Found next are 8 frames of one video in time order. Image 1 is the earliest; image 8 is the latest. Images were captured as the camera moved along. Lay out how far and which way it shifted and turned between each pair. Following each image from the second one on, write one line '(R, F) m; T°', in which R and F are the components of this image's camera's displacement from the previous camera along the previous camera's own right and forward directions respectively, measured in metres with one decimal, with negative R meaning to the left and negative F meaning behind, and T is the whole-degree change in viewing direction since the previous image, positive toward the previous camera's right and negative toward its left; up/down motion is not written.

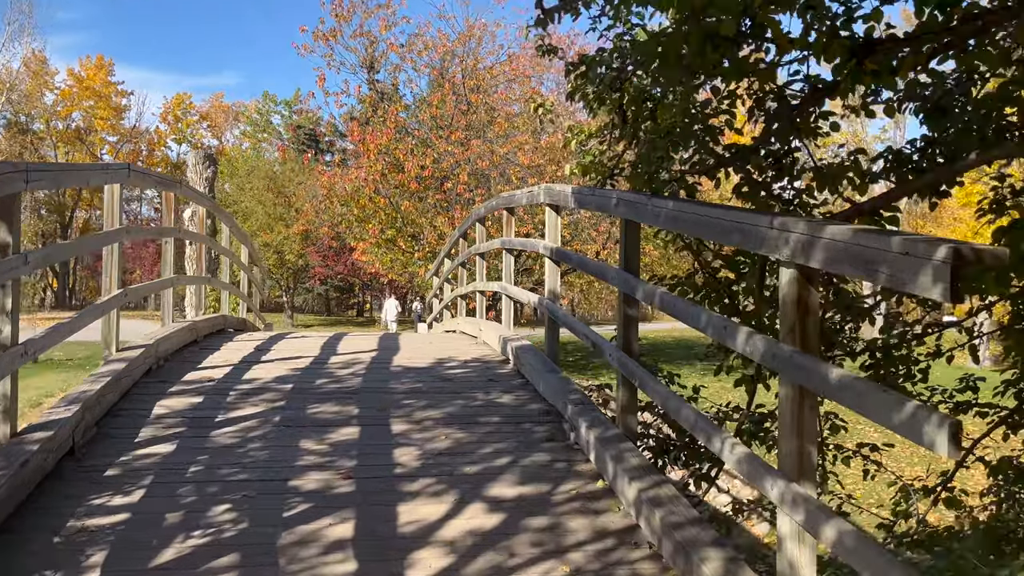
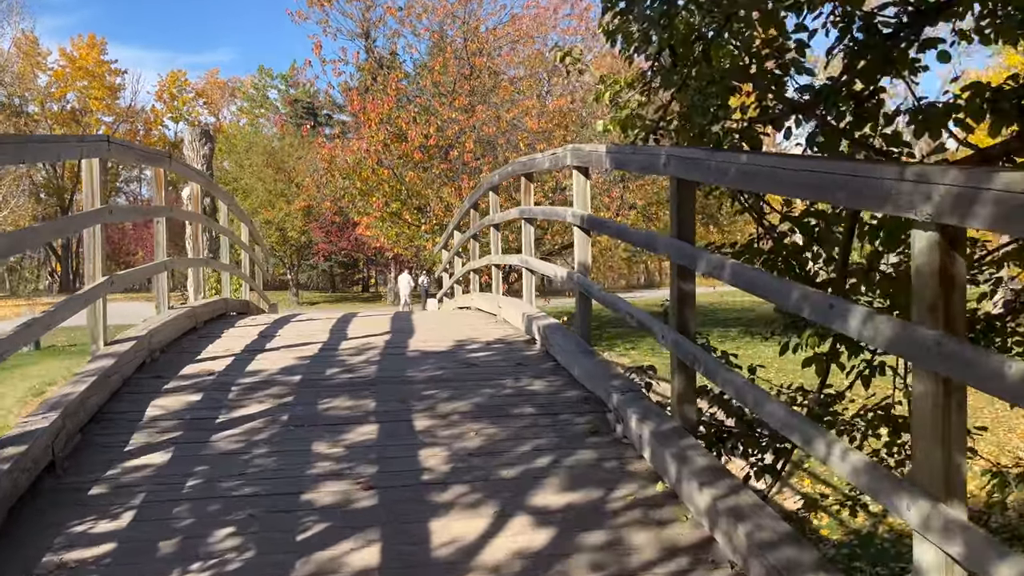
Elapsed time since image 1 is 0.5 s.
(-0.1, +0.4) m; 0°
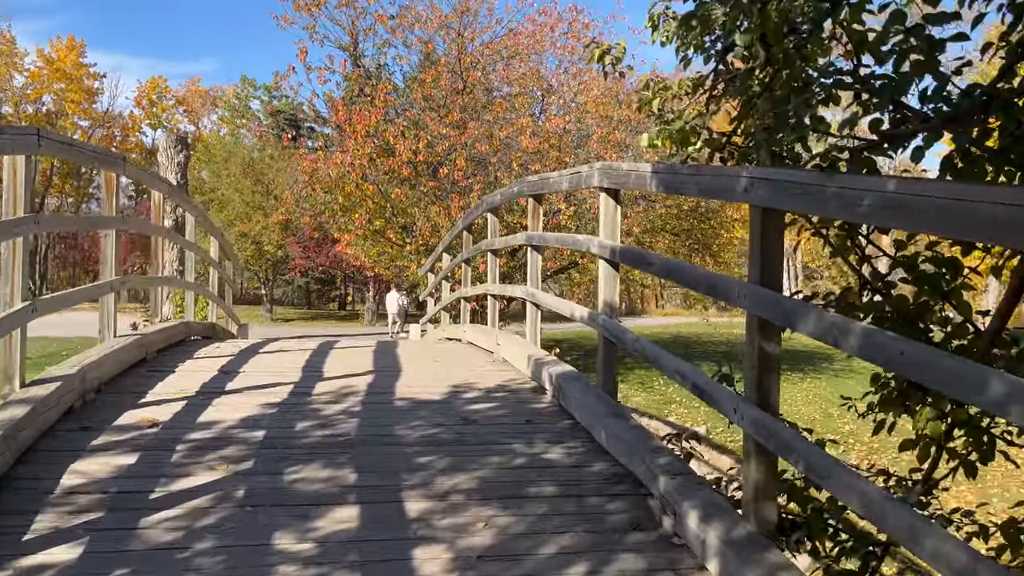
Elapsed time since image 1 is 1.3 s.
(-0.1, +0.7) m; +2°
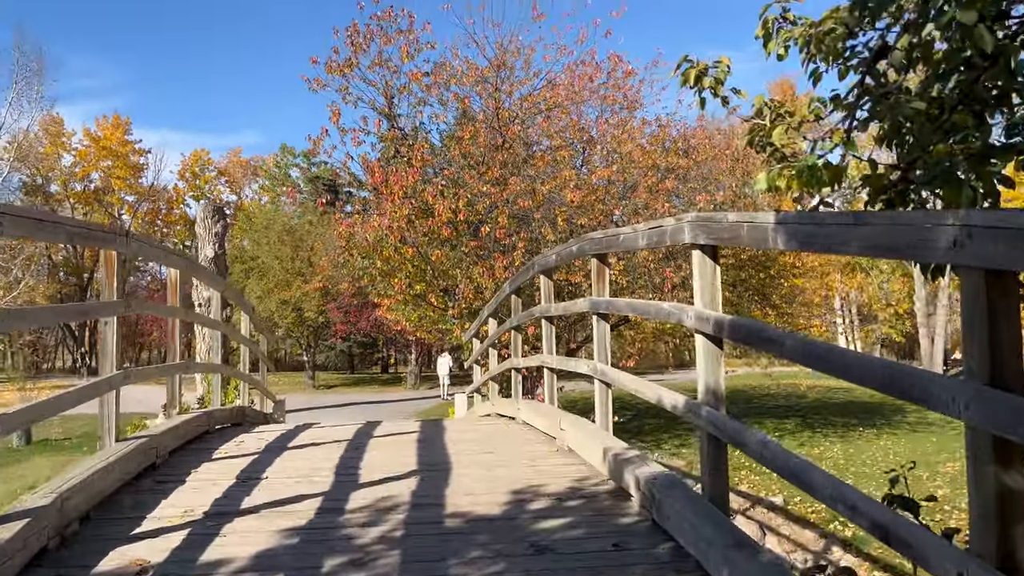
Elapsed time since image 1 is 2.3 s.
(-0.1, +0.7) m; -3°
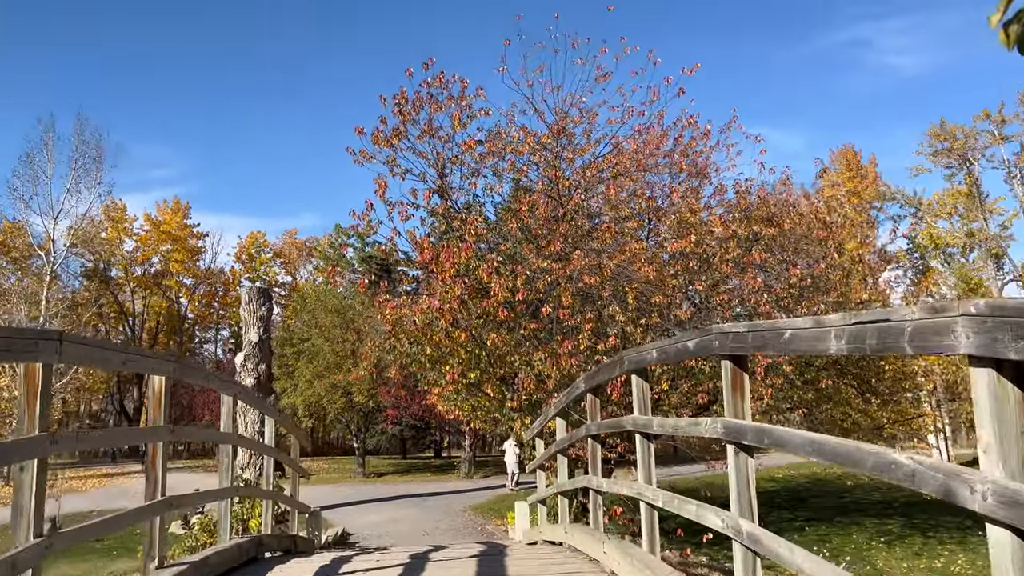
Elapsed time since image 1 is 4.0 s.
(-0.1, +1.2) m; -4°
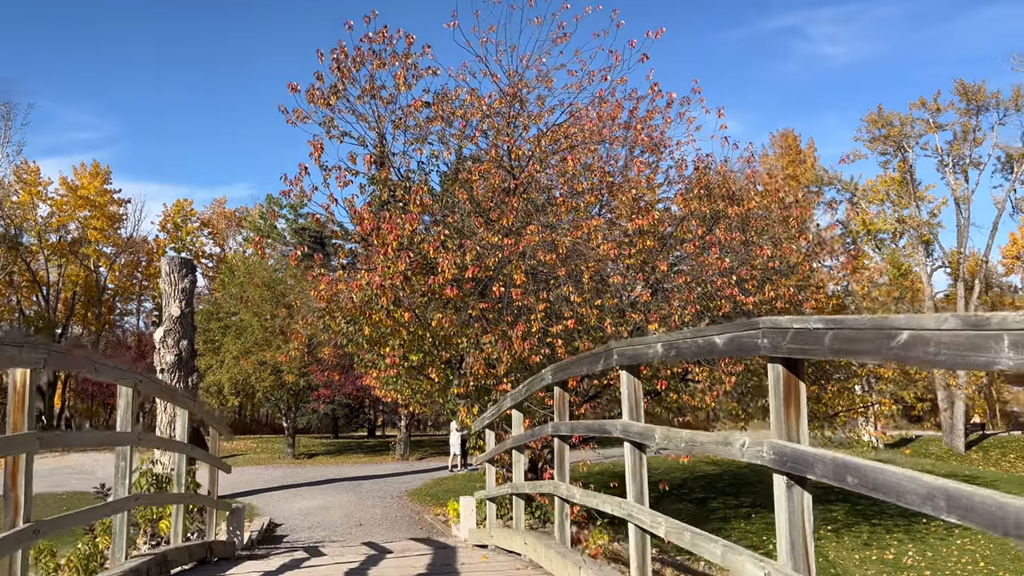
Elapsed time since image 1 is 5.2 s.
(-0.1, +0.7) m; +5°
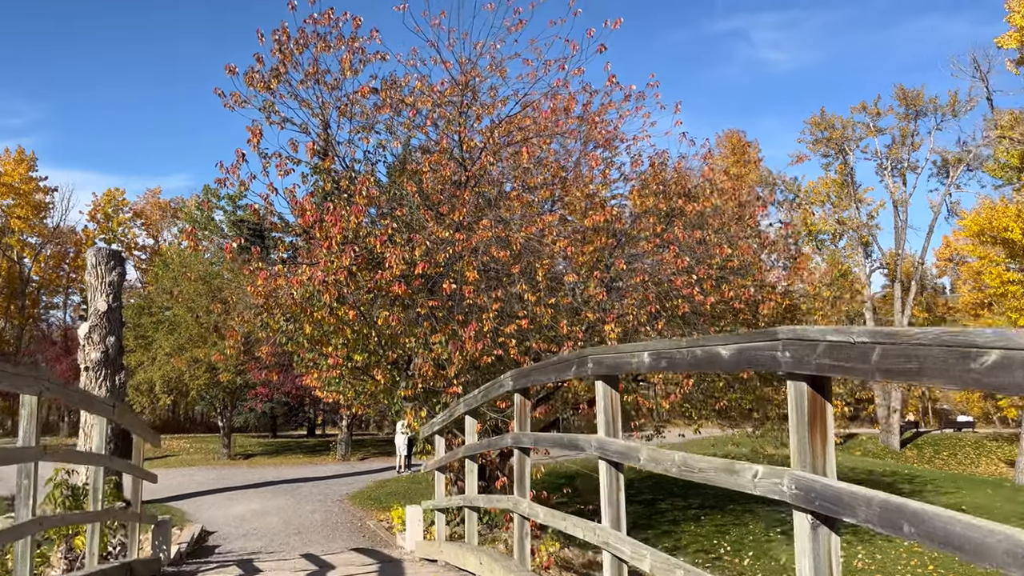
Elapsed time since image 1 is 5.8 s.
(-0.1, +0.4) m; +4°
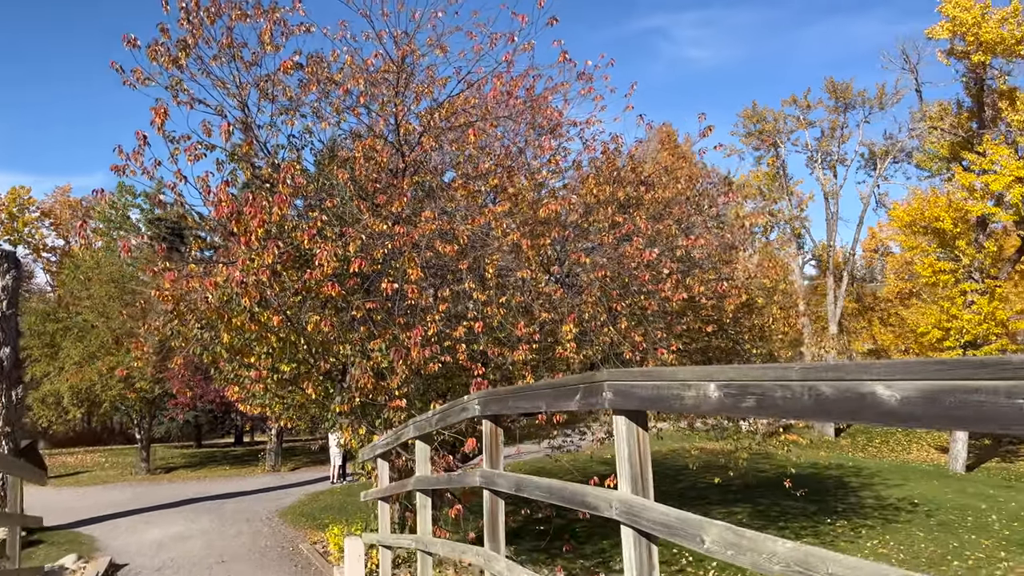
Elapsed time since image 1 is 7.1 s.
(-0.1, +0.9) m; +5°
